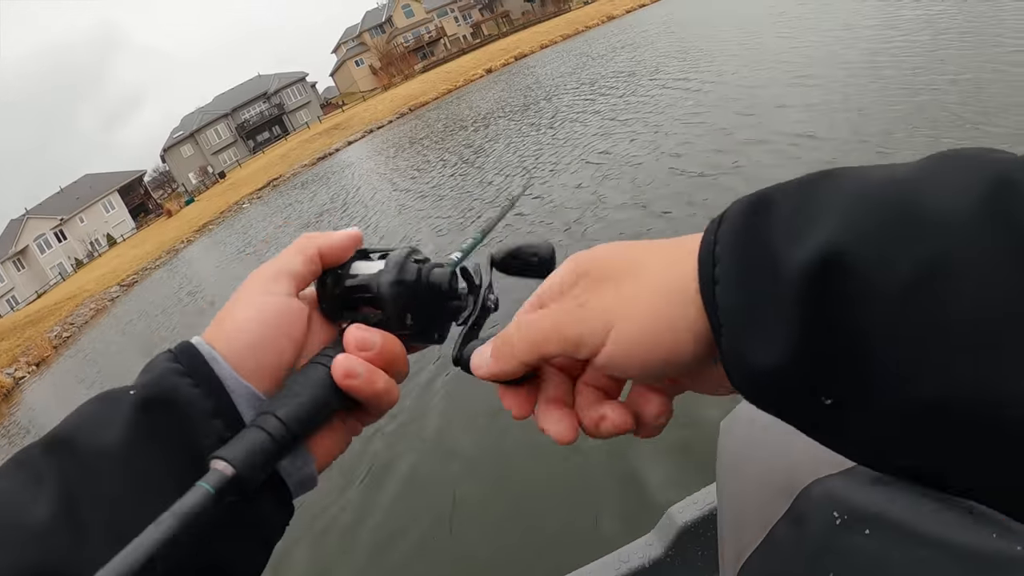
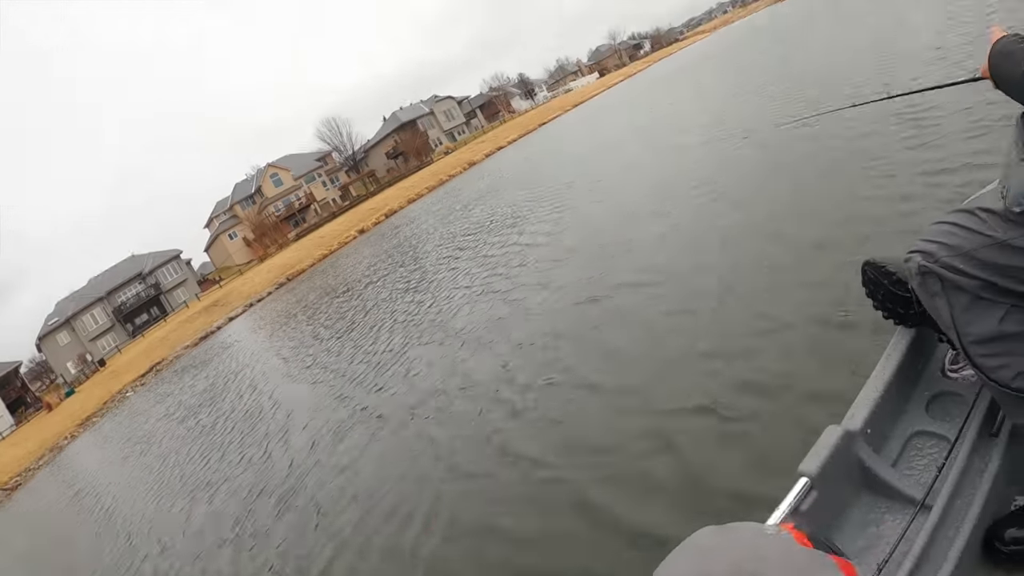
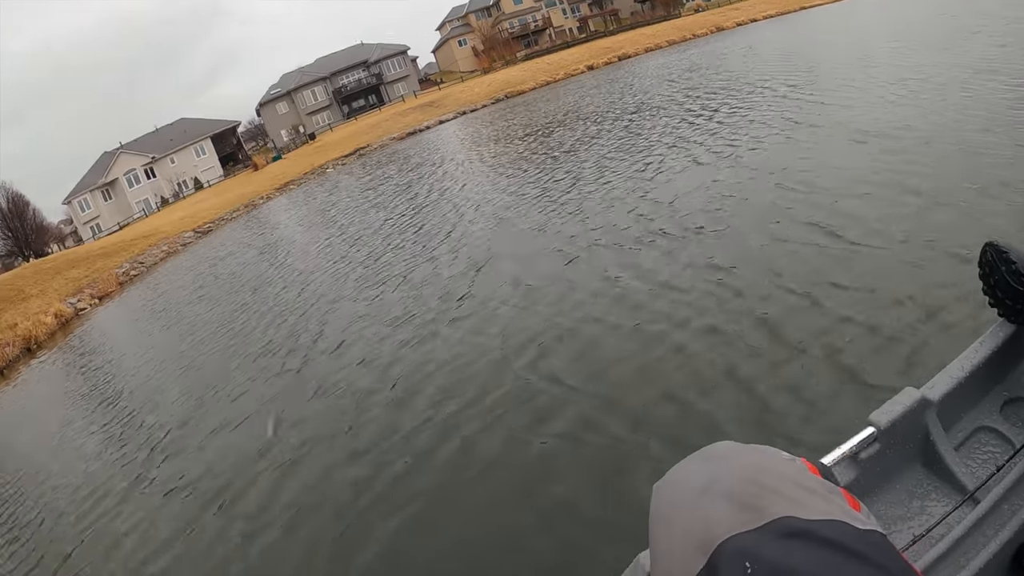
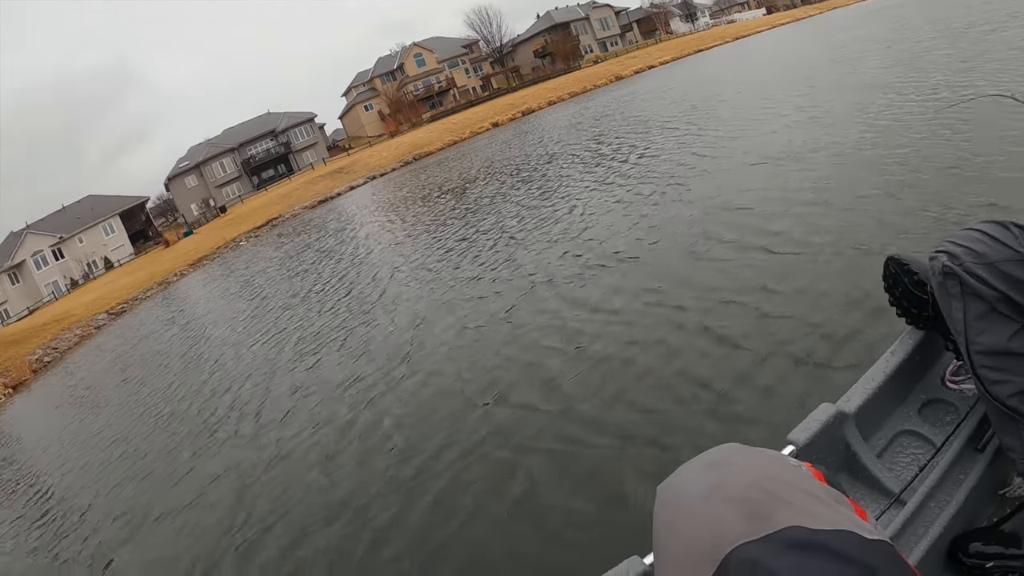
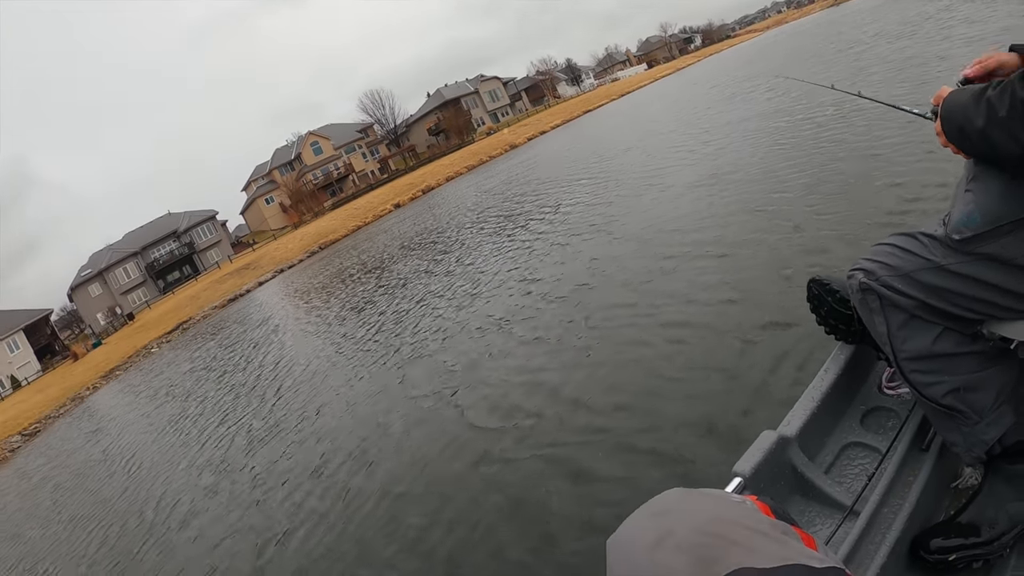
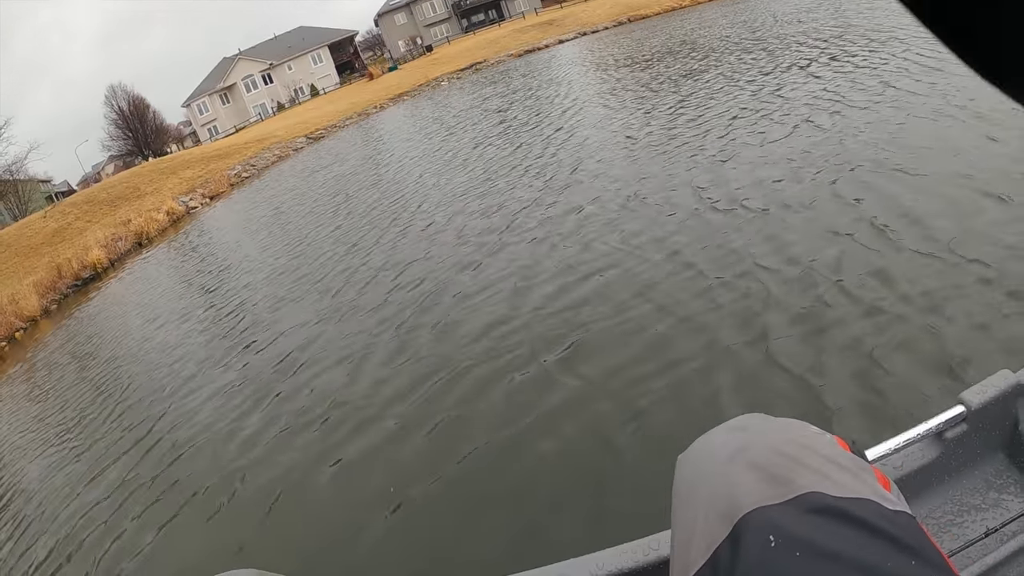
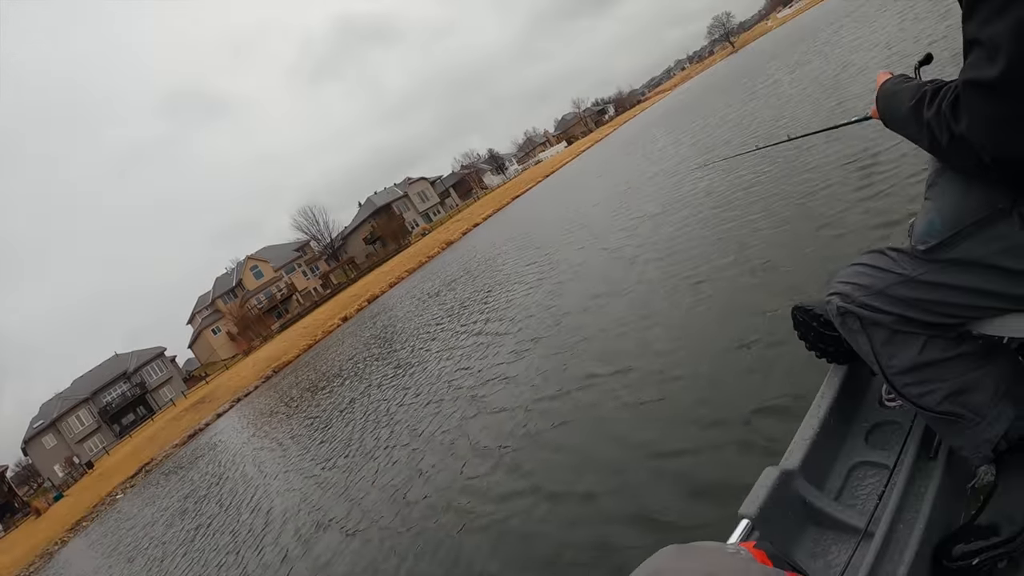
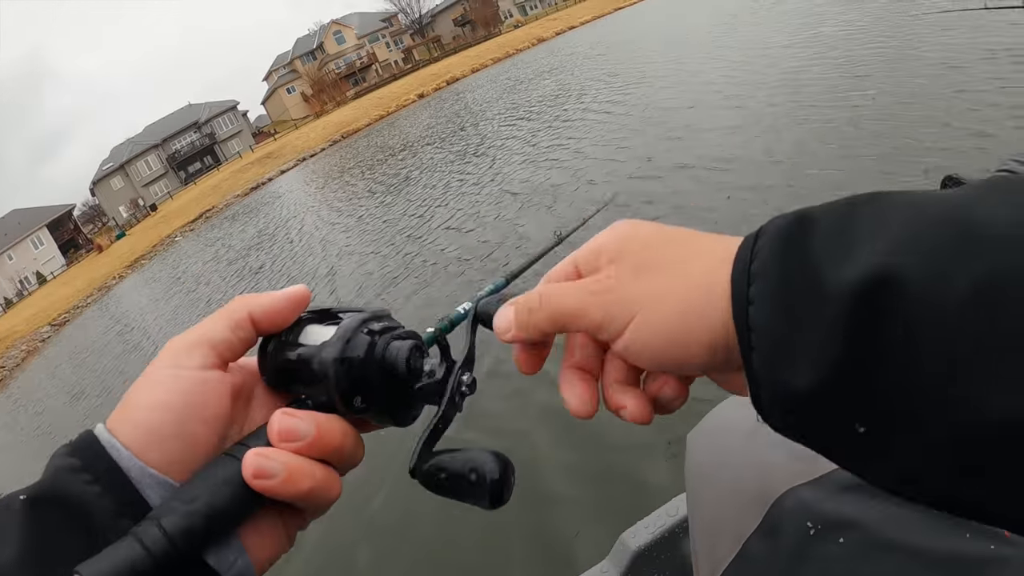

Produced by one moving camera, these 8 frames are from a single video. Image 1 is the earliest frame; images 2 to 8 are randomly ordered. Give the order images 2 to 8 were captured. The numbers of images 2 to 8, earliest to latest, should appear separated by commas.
8, 2, 7, 5, 4, 3, 6
